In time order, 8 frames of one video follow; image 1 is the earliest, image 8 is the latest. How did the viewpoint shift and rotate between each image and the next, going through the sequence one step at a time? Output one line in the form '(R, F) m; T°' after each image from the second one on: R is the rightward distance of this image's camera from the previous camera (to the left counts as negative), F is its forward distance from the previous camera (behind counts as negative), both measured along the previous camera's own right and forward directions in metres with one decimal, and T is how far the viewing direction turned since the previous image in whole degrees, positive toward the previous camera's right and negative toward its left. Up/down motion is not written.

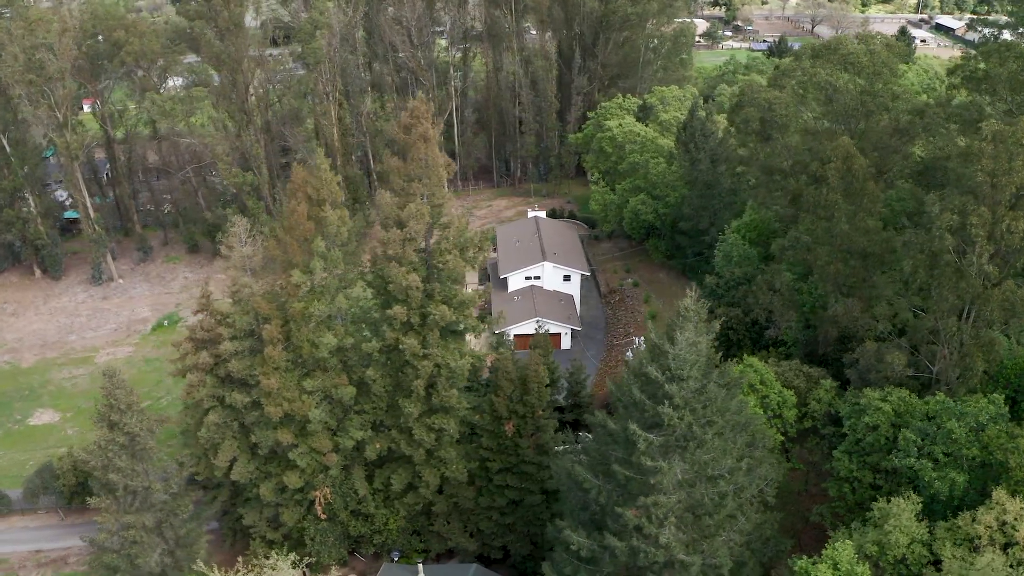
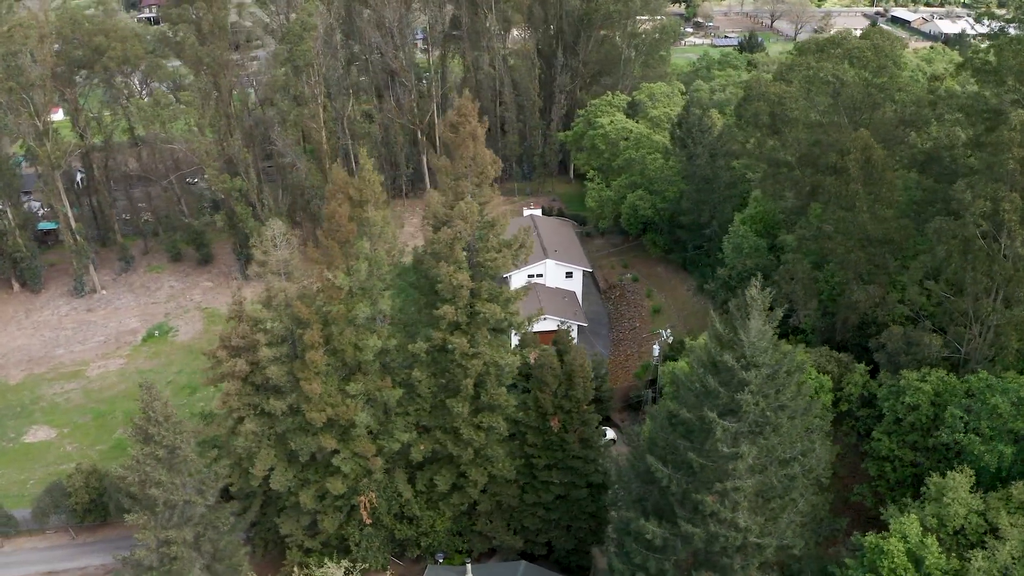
(-2.4, -0.1) m; +3°
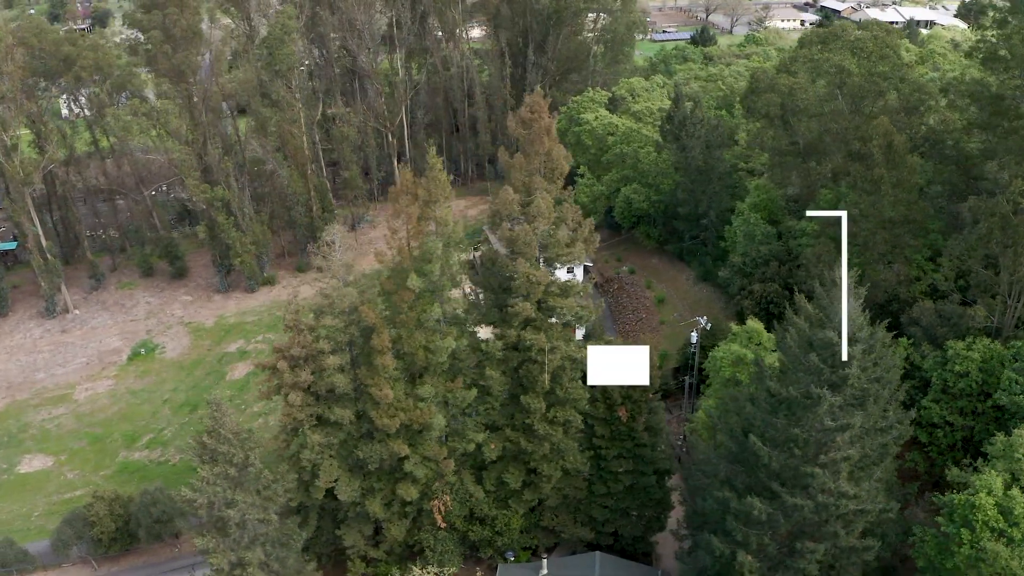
(-3.8, 0.0) m; +5°
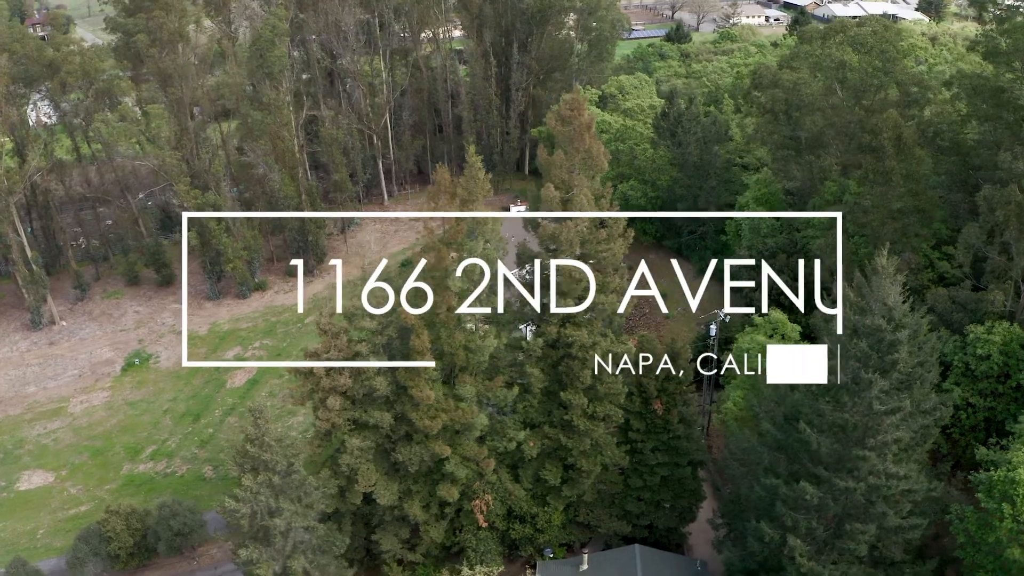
(-2.1, -0.1) m; +3°
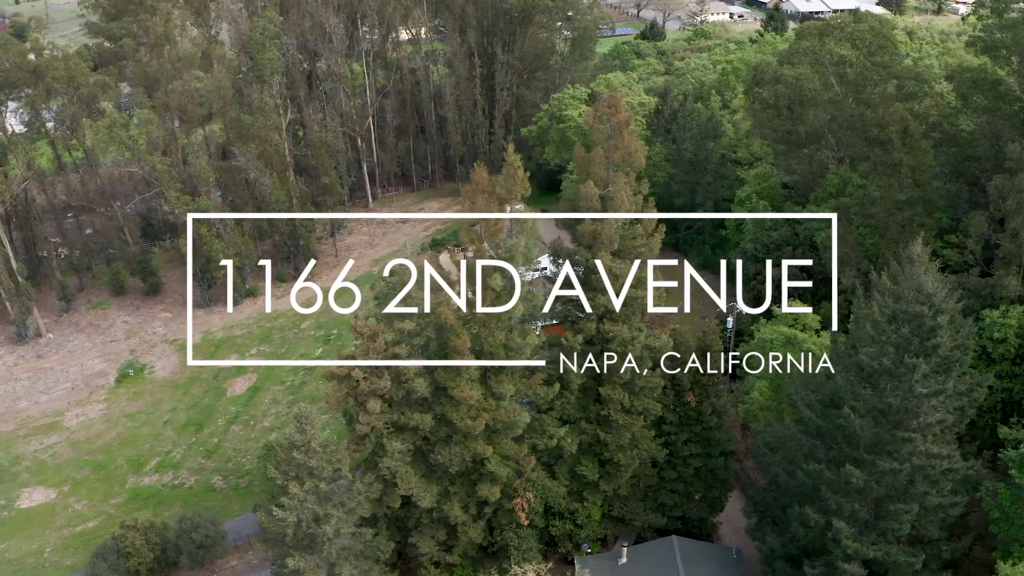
(-2.1, -0.1) m; +3°
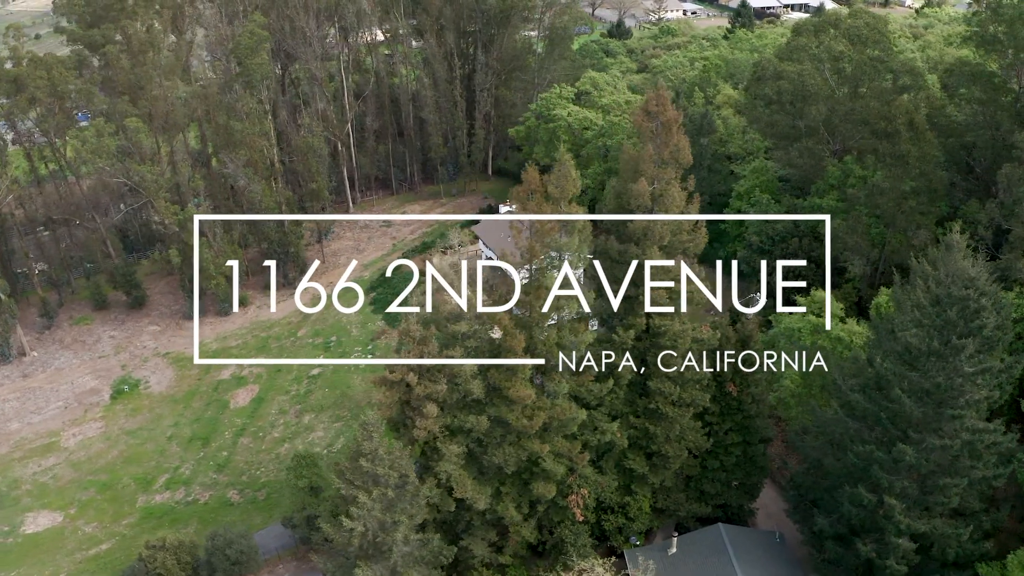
(-2.8, -0.1) m; +4°
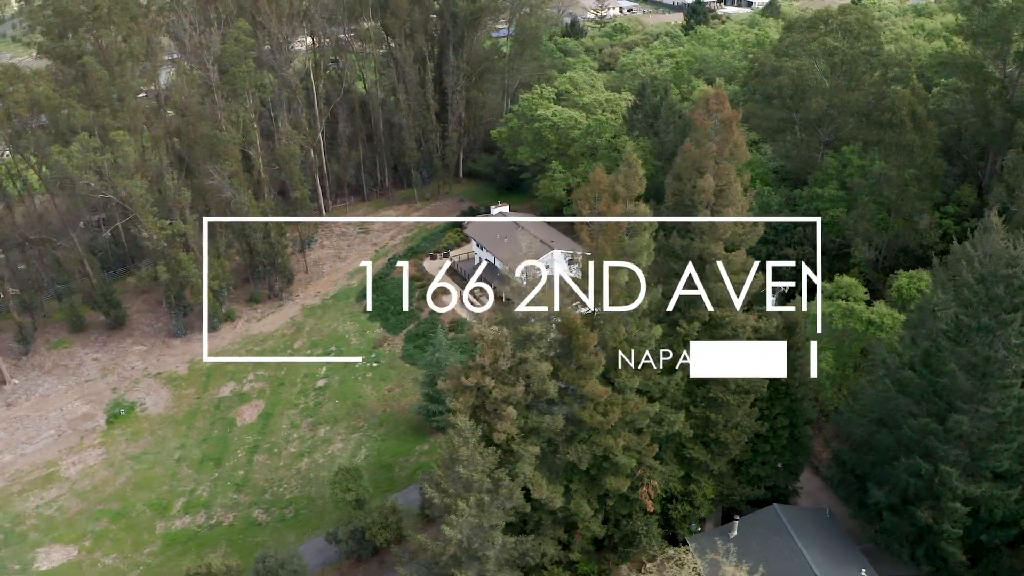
(-3.9, 0.0) m; +5°
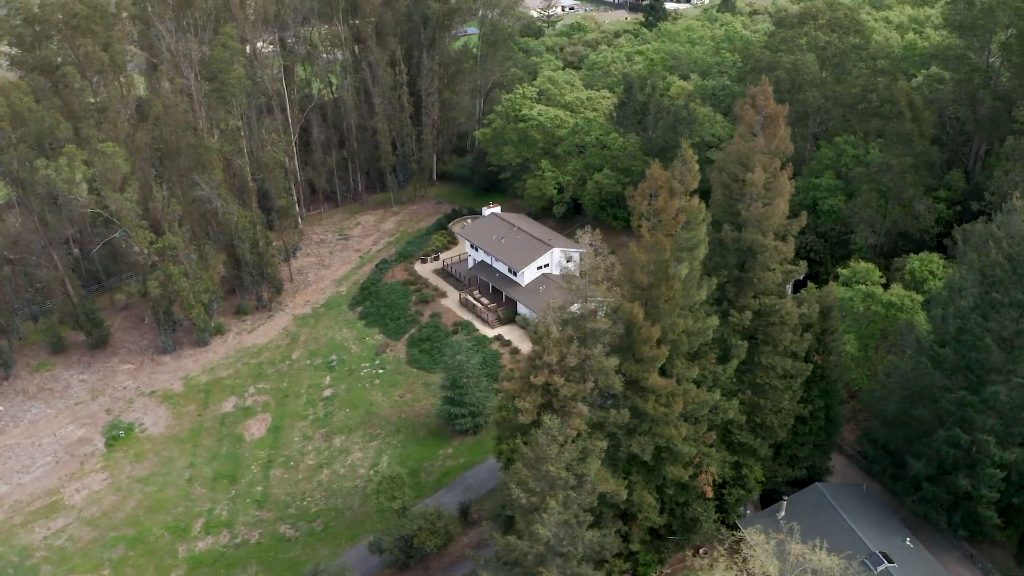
(-3.6, 0.0) m; +5°
